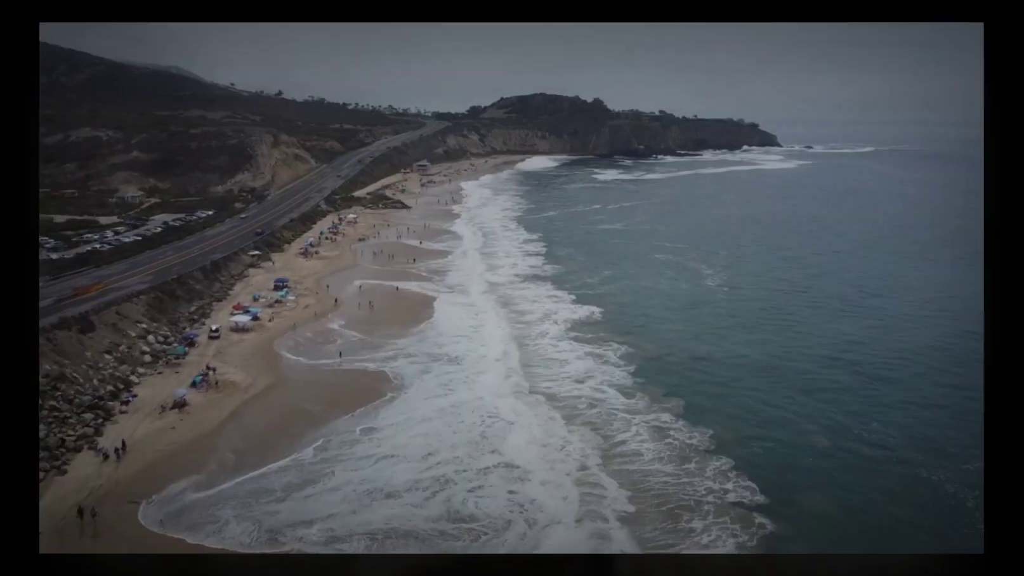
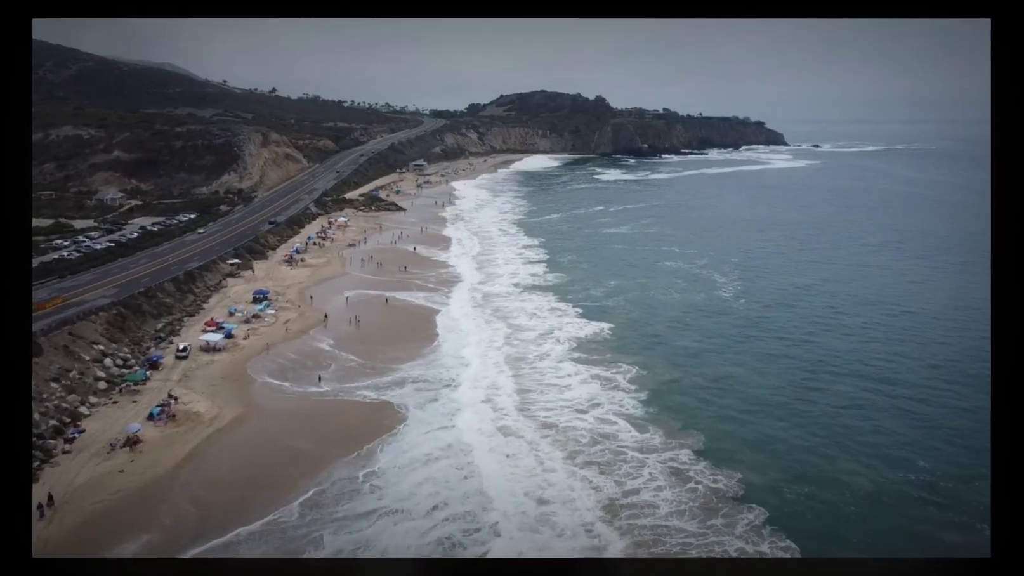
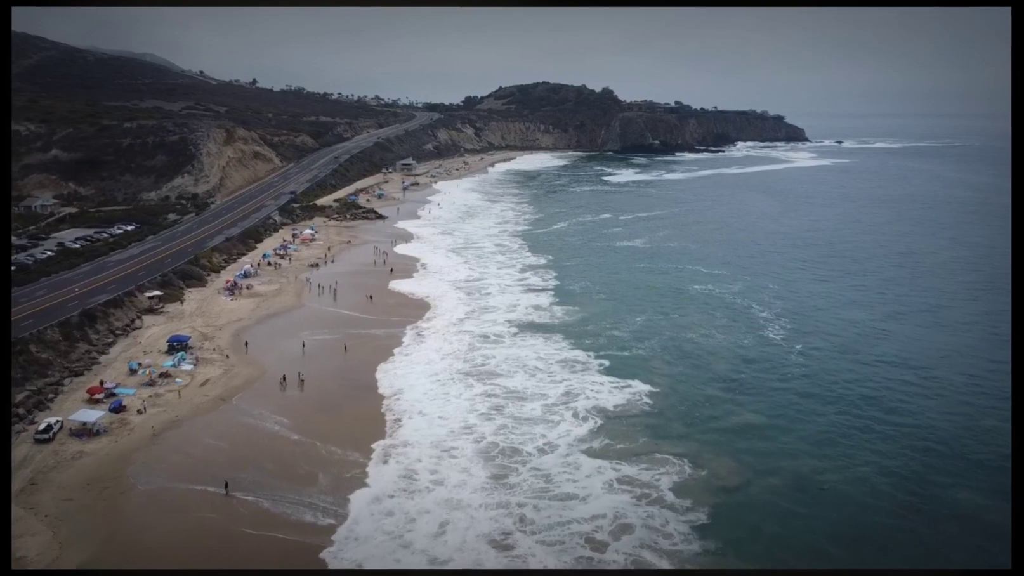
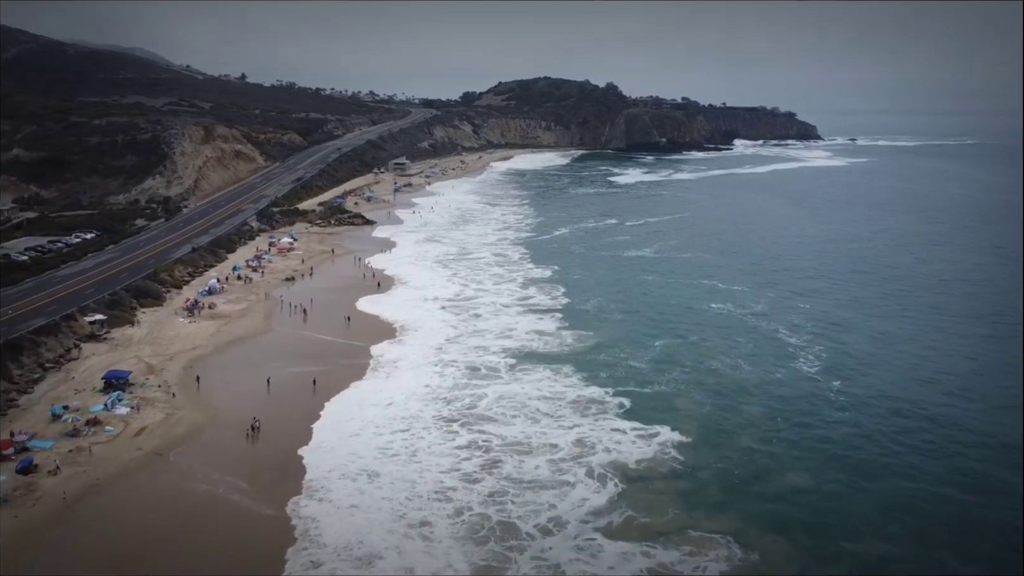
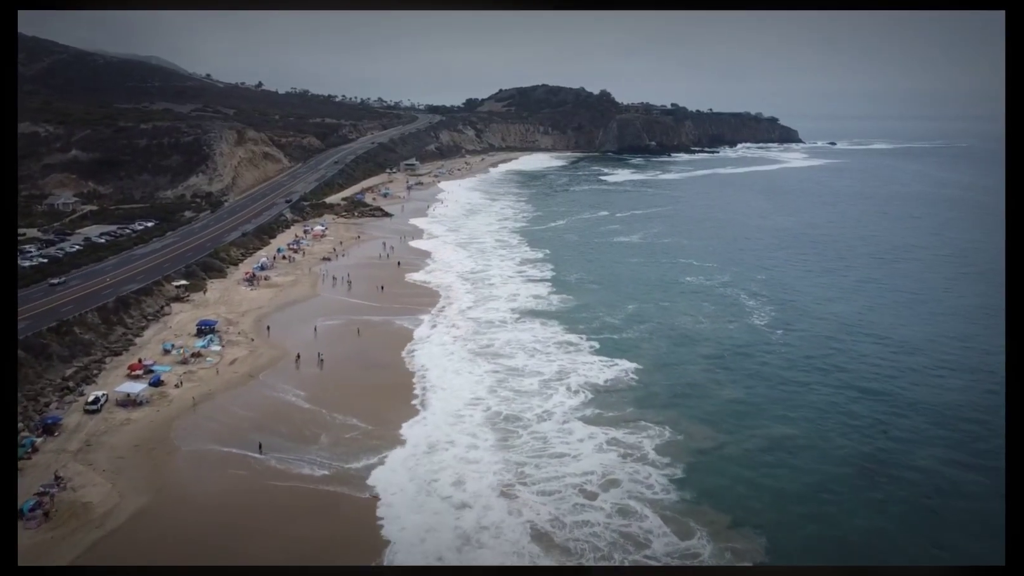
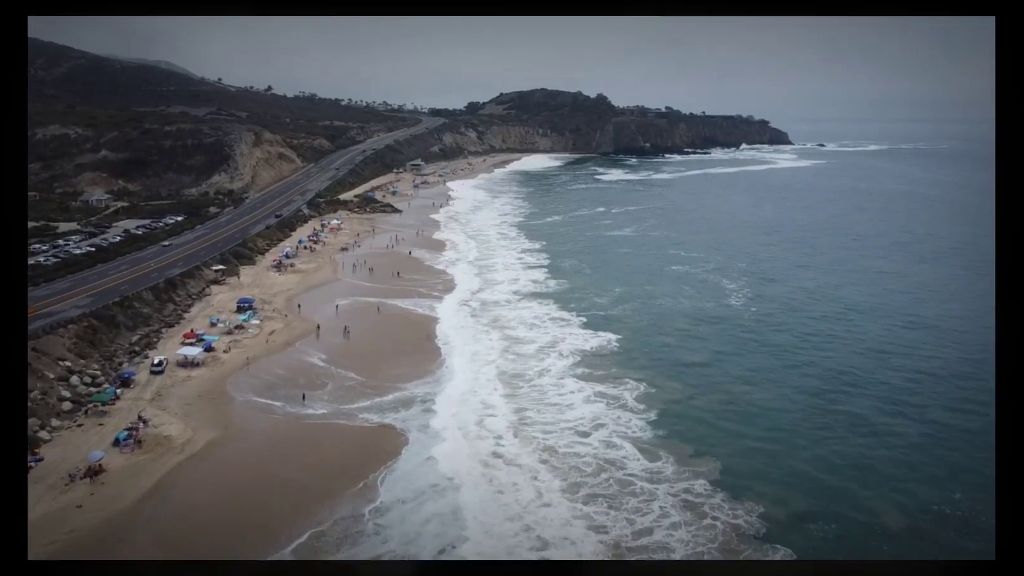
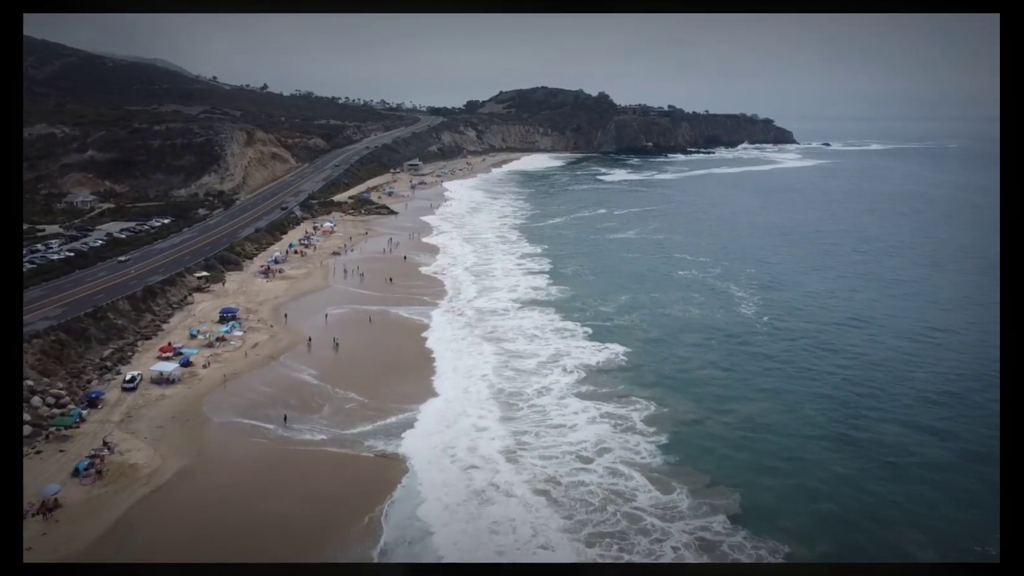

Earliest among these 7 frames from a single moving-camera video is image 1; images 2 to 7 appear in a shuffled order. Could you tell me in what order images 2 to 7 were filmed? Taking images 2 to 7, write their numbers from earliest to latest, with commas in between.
2, 6, 7, 5, 3, 4
